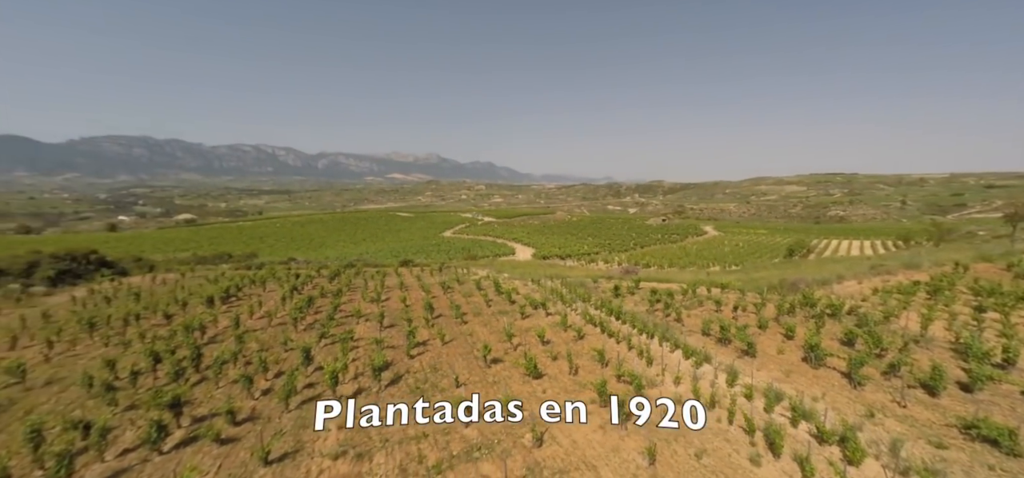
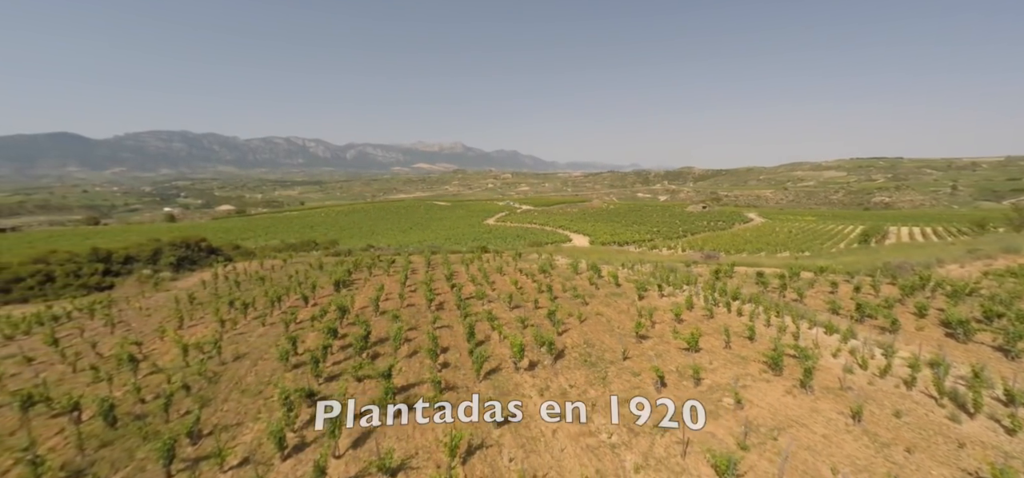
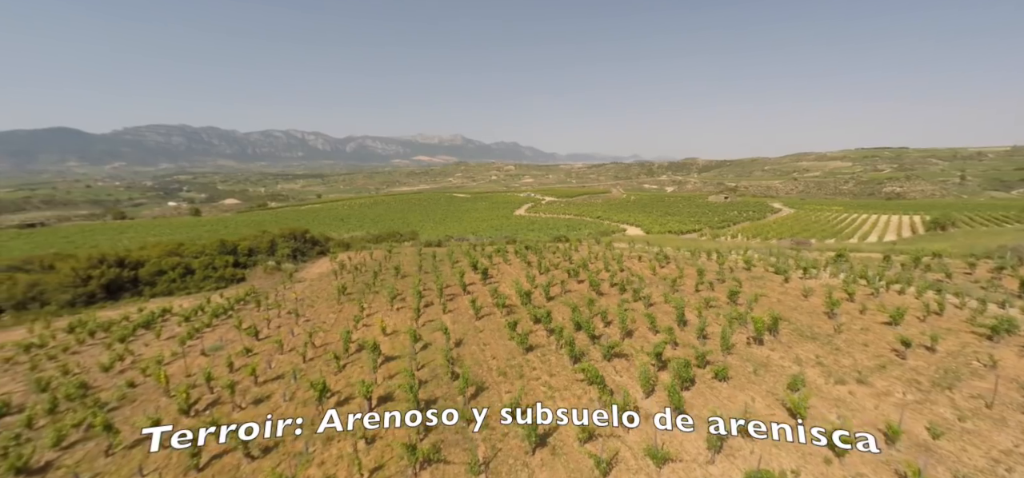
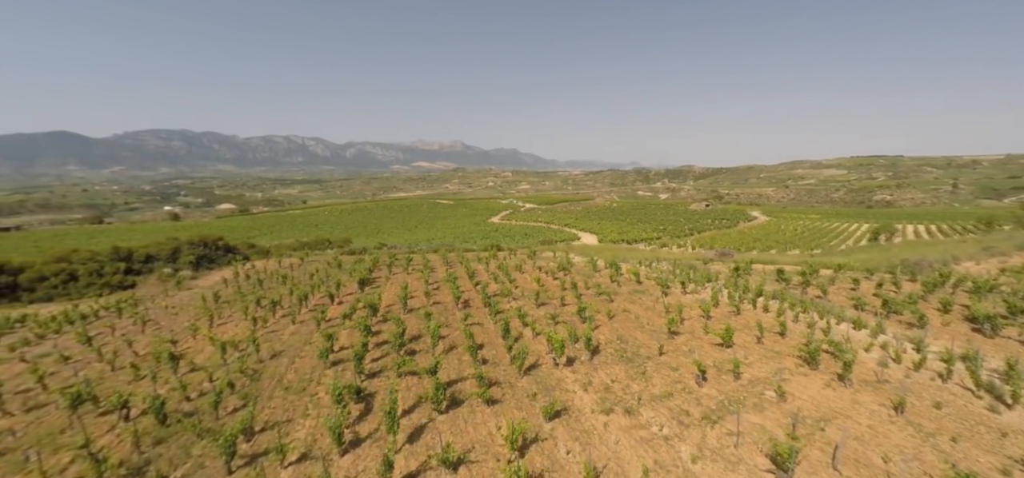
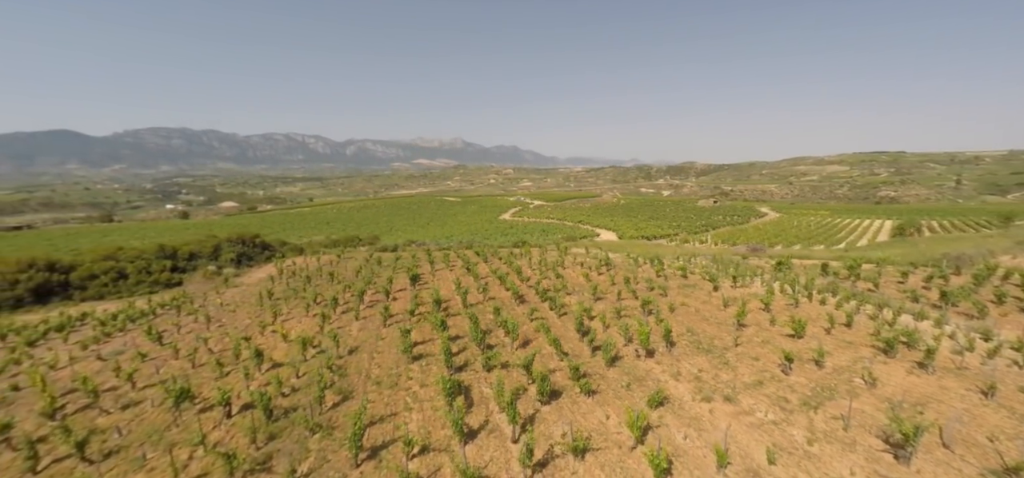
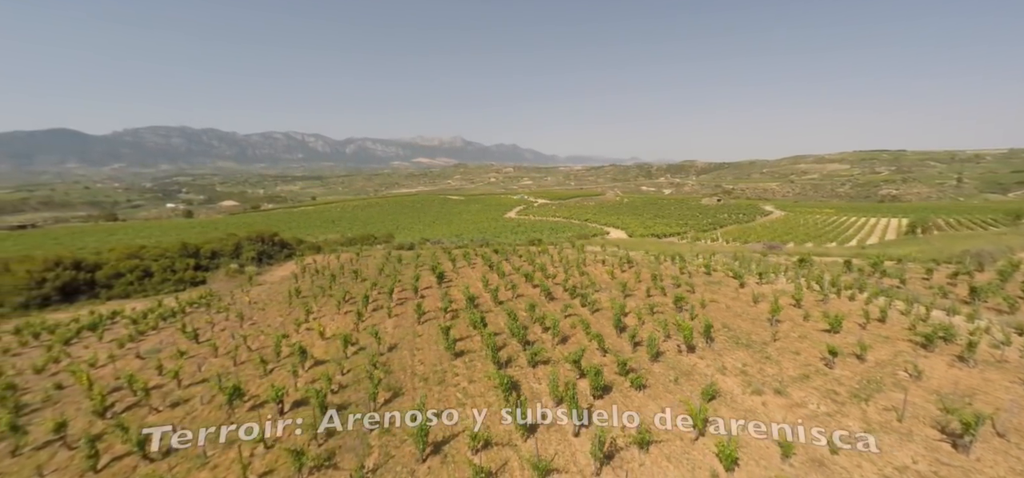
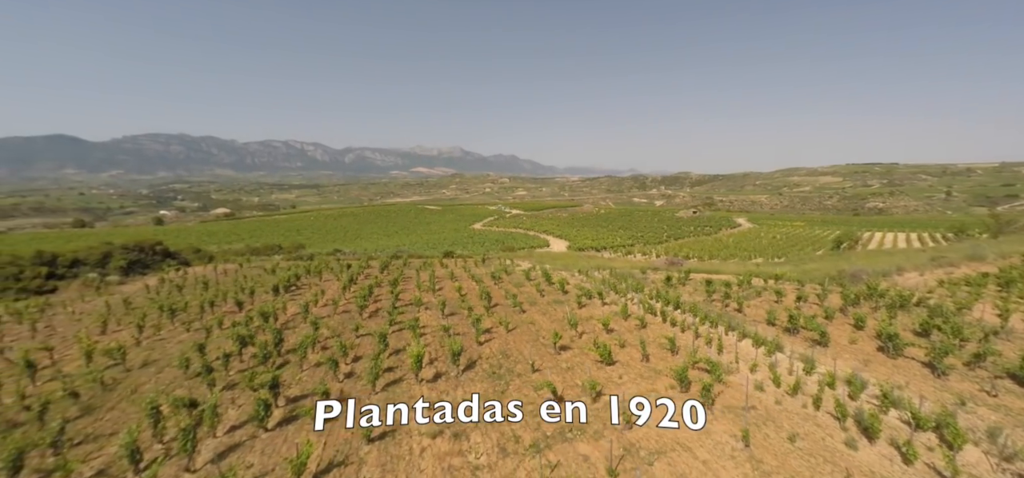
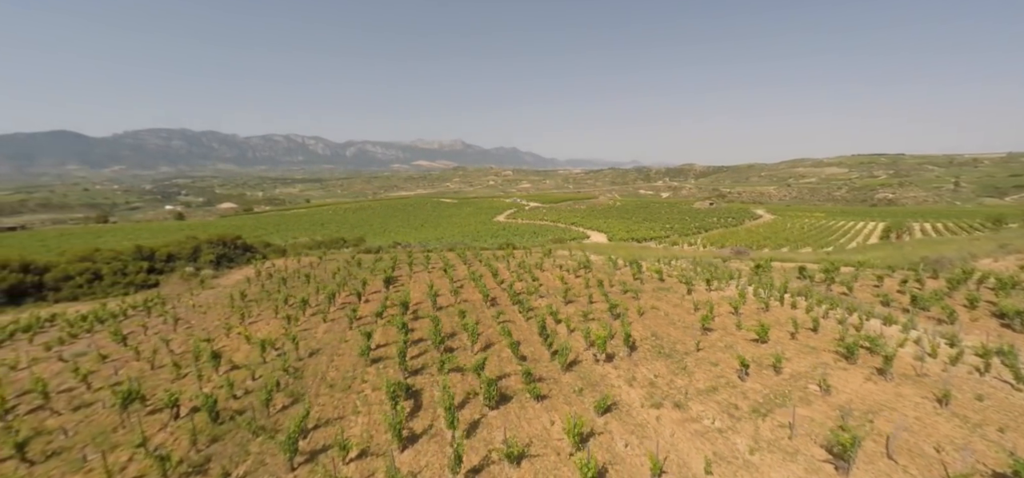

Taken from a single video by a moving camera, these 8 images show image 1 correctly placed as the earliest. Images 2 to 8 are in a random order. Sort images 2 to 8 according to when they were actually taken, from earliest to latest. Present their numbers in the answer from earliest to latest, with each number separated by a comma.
7, 2, 4, 8, 5, 6, 3
